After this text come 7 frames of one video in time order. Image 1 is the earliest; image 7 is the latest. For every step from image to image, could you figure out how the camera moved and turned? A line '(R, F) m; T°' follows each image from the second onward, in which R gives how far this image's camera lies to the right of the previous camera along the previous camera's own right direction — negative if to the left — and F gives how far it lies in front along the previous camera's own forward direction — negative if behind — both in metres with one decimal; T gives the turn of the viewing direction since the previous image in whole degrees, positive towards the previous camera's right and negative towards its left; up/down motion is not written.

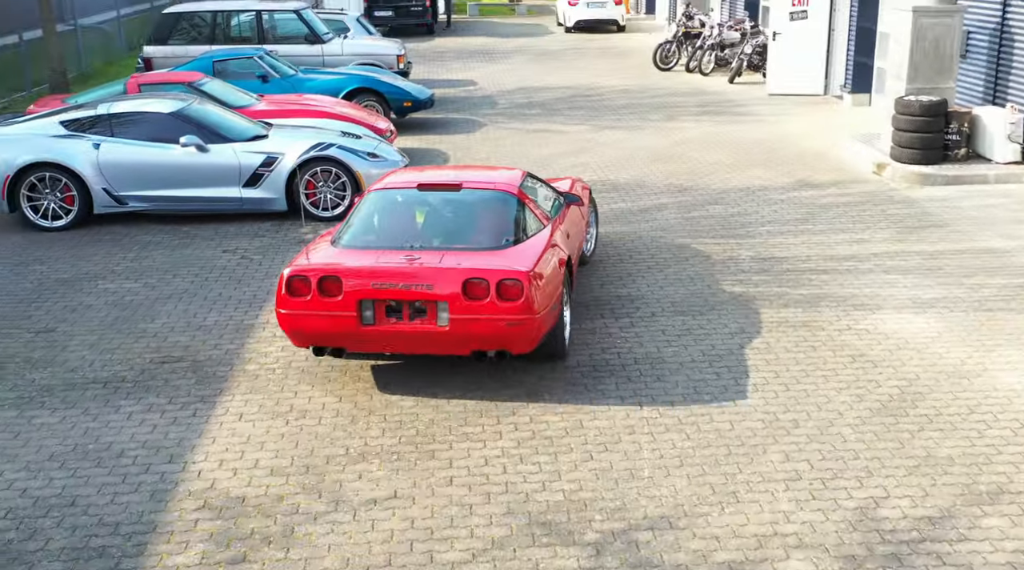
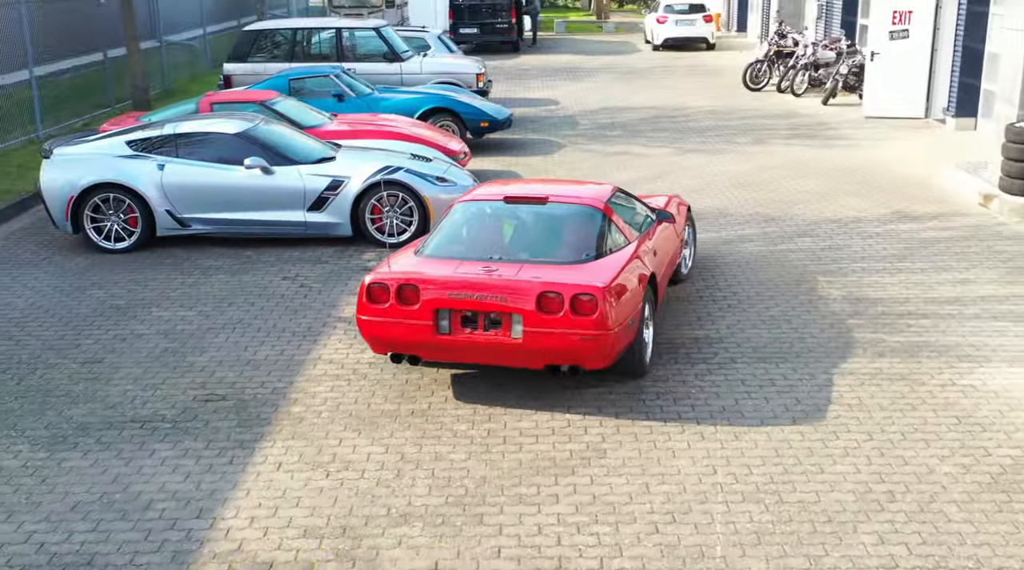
(+0.1, +0.6) m; -5°
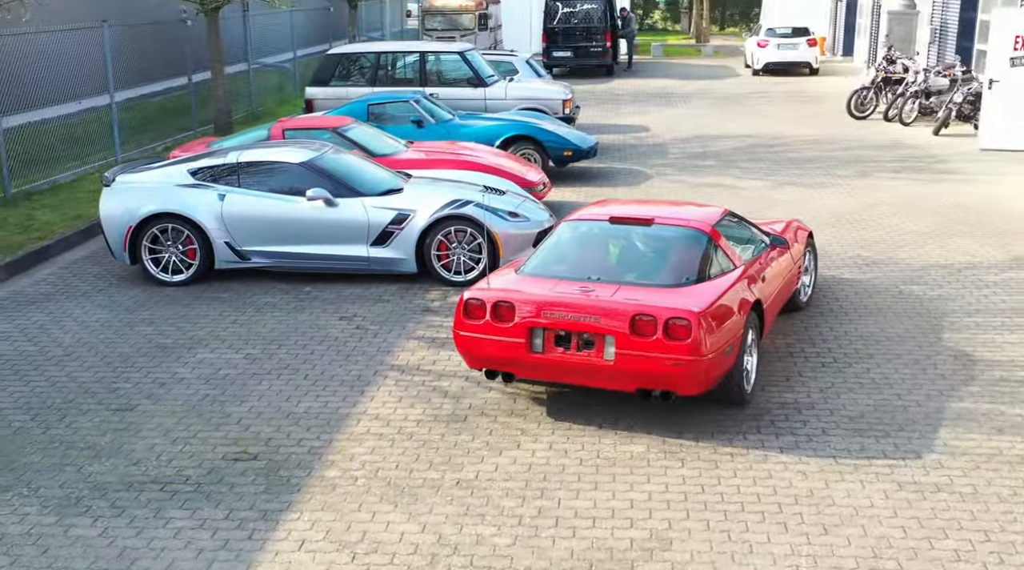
(+0.2, +0.7) m; -5°
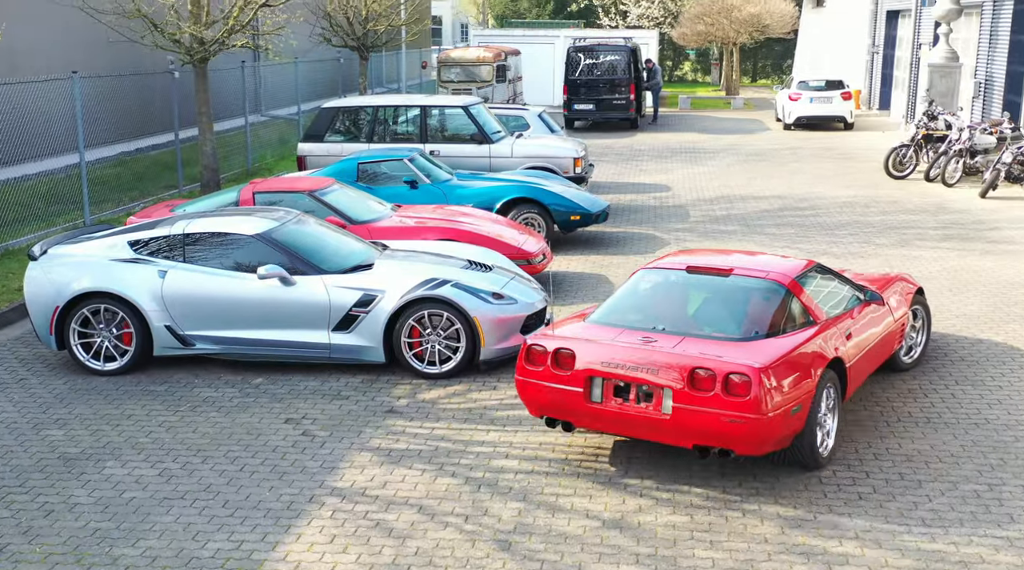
(+0.4, +1.4) m; -2°
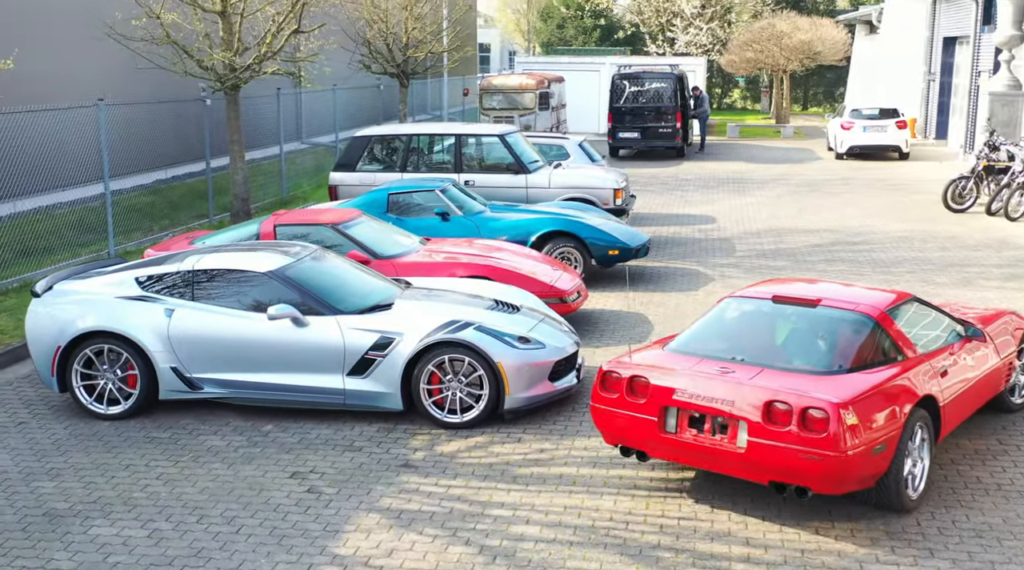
(+0.1, +0.6) m; -3°
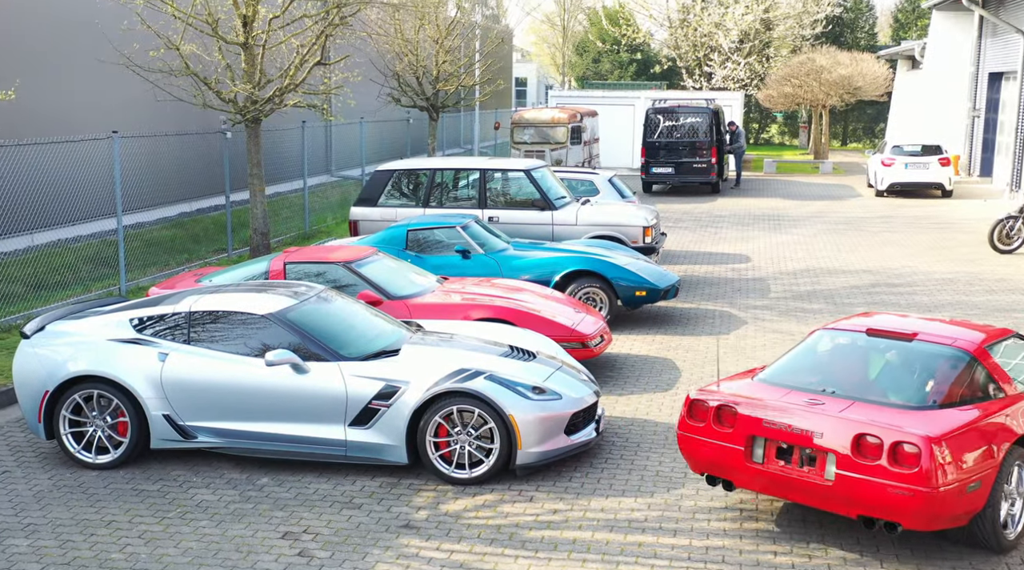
(+0.2, +0.5) m; -2°
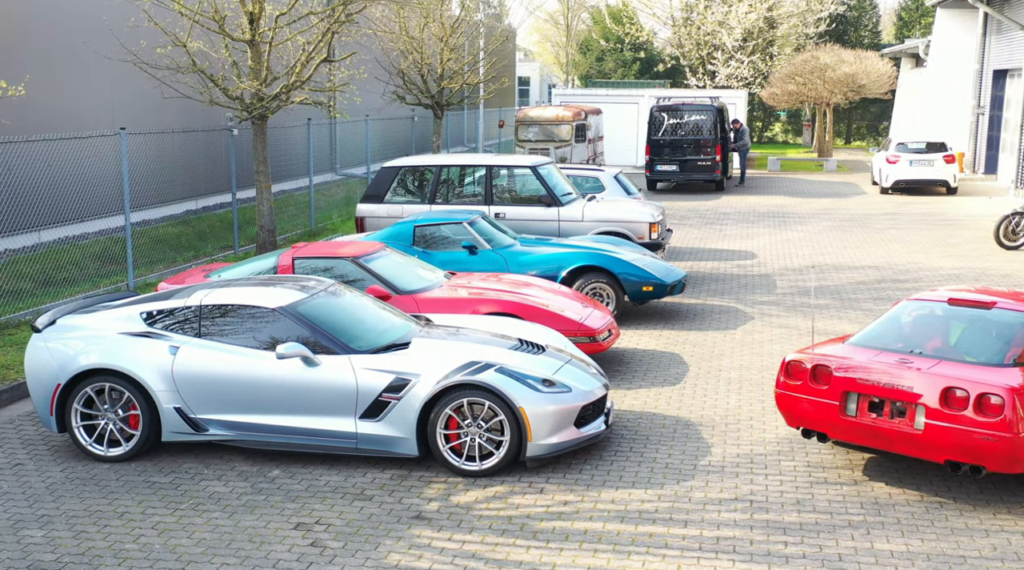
(-0.1, 0.0) m; 0°
